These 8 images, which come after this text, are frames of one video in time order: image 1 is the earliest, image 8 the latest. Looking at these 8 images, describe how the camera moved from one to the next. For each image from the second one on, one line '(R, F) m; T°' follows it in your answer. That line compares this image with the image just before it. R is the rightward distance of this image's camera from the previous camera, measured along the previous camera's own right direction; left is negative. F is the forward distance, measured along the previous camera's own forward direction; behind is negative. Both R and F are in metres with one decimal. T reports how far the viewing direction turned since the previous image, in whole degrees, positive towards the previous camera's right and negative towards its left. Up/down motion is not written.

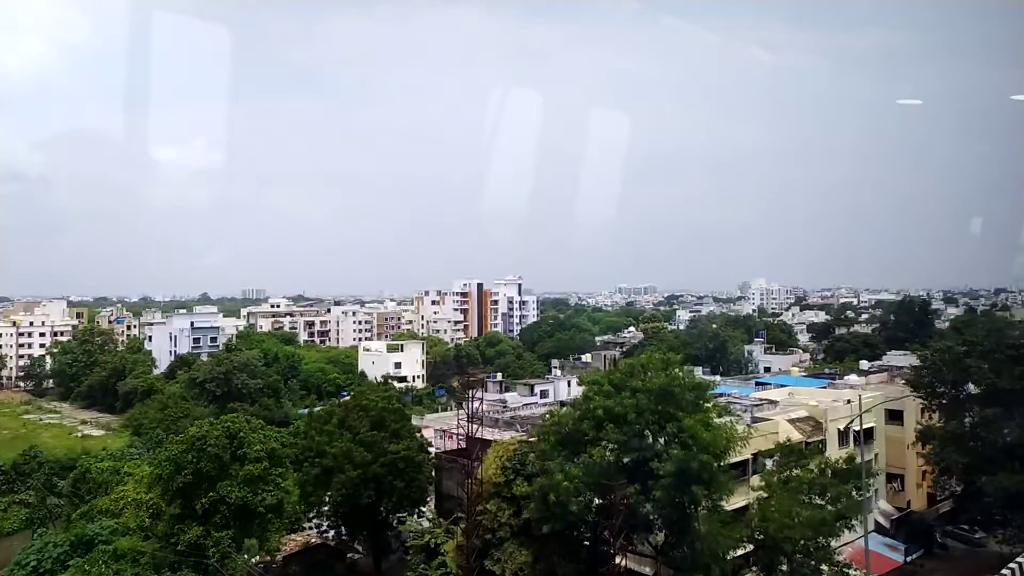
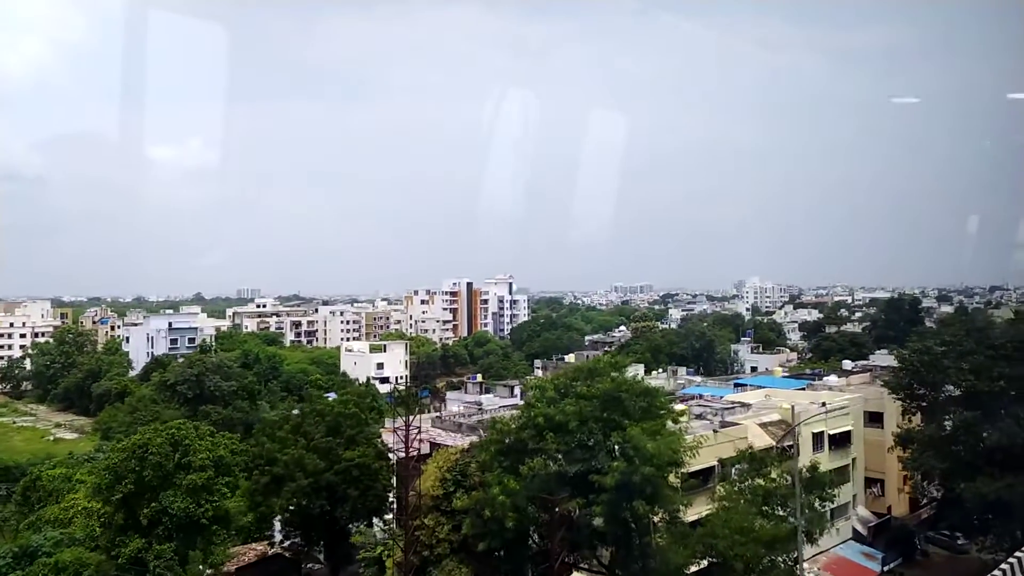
(+0.5, +0.5) m; 0°
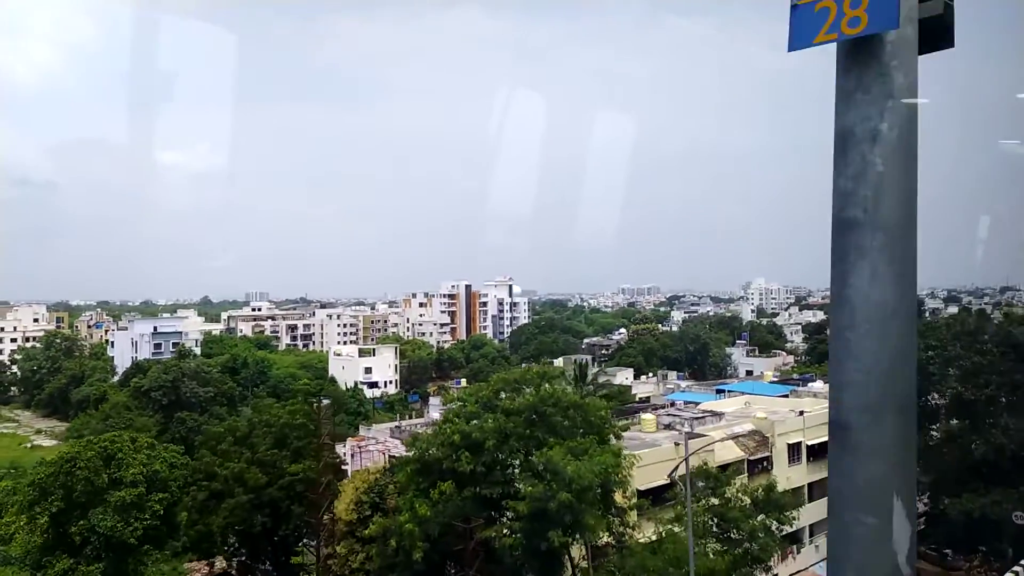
(+0.7, +0.7) m; -1°
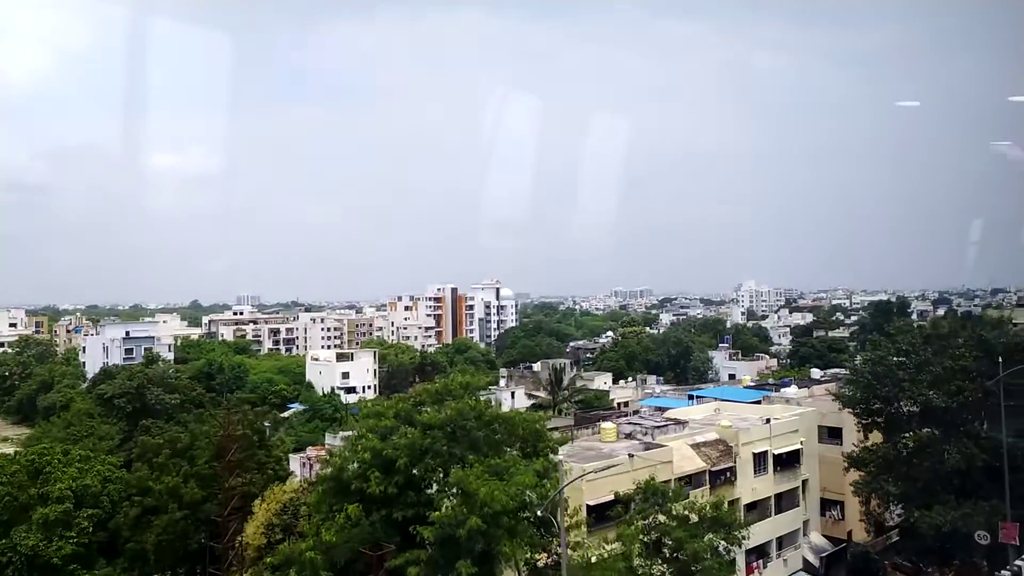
(+0.5, +0.5) m; +1°
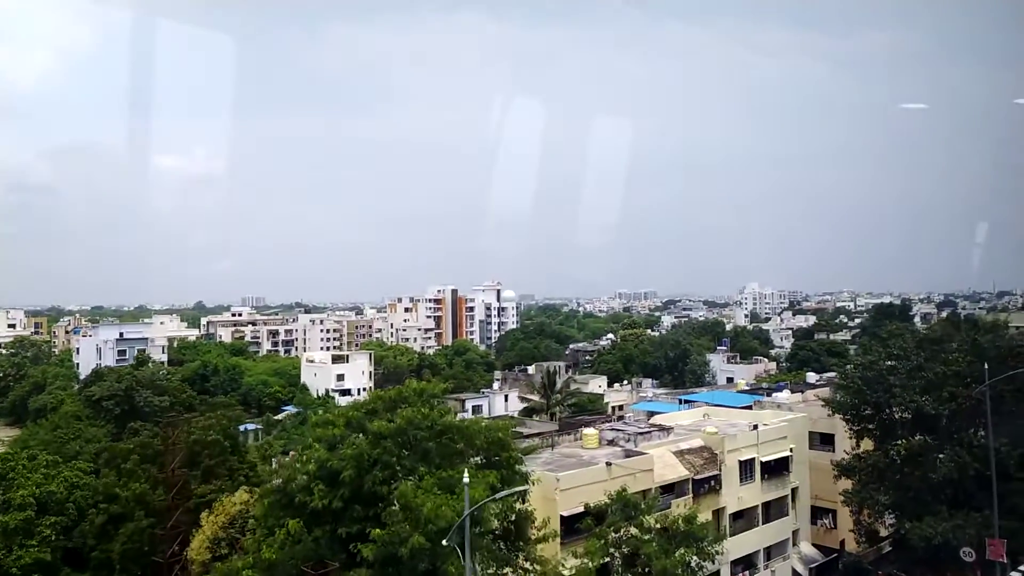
(+0.3, +0.3) m; 0°
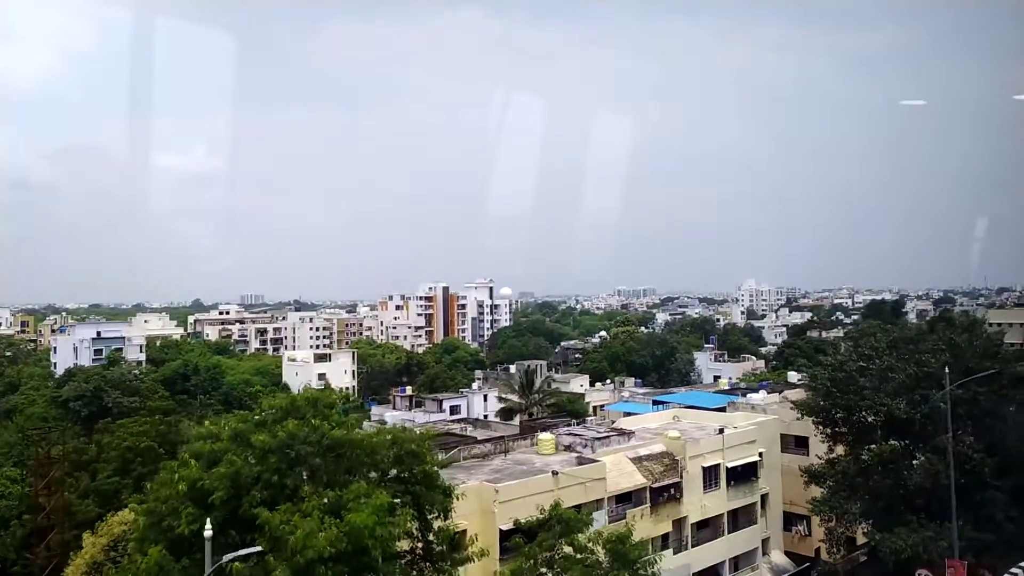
(+0.6, +0.5) m; 0°
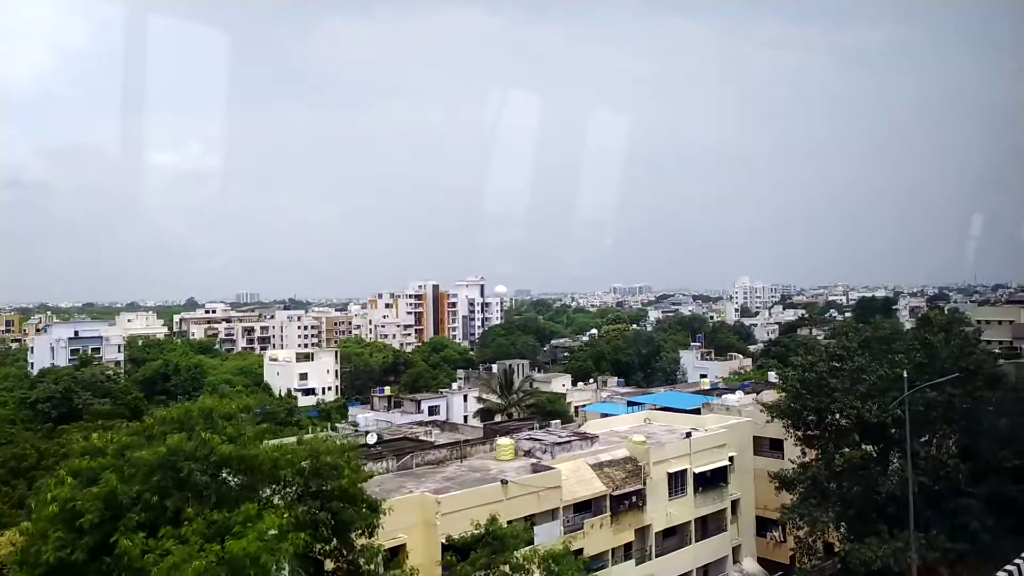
(+0.5, +0.4) m; 0°
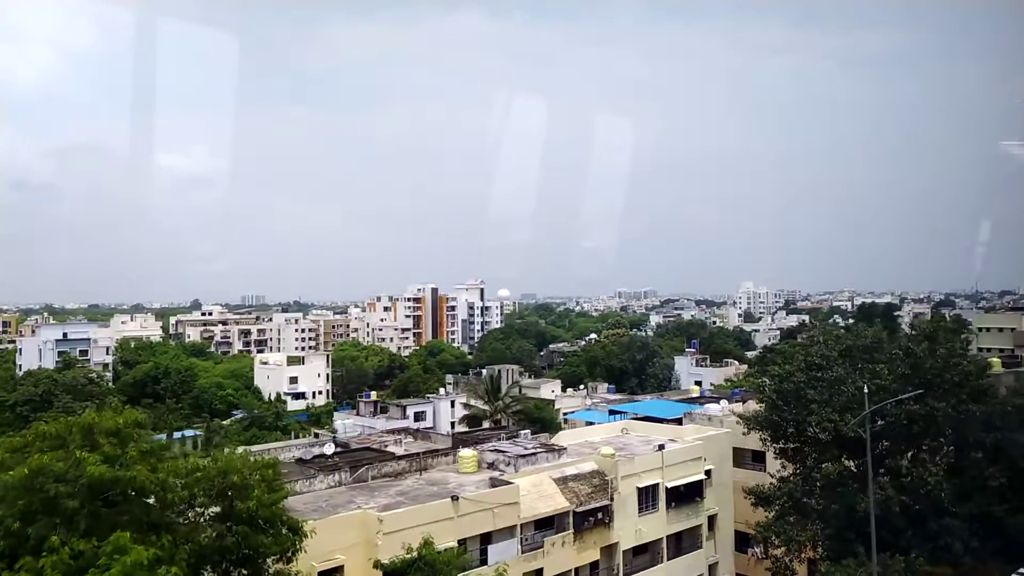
(+0.5, +0.4) m; 0°
